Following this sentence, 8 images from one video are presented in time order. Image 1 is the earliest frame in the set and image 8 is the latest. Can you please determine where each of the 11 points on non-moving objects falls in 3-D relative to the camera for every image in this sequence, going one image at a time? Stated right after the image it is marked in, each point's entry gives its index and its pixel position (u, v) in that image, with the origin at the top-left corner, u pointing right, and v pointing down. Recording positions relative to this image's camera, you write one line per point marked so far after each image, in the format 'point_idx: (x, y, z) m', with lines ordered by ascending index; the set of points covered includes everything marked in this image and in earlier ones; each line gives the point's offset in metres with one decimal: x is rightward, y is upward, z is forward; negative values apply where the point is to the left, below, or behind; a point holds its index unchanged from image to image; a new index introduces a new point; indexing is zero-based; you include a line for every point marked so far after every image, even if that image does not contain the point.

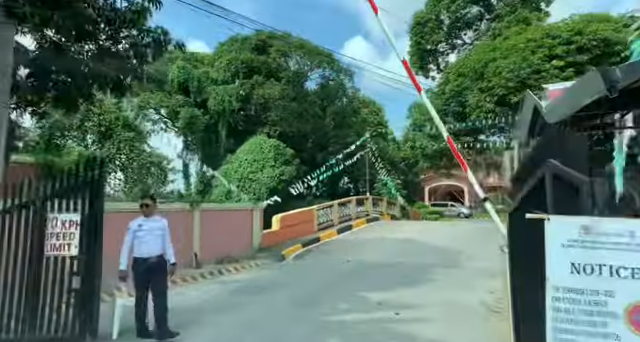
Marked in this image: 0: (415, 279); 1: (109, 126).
0: (+1.7, -1.9, +7.6) m
1: (-5.3, +1.1, +10.5) m
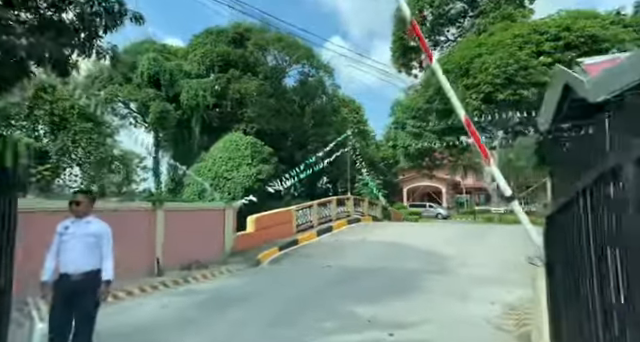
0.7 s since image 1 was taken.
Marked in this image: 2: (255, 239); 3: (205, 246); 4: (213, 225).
0: (+1.4, -1.9, +6.8) m
1: (-5.7, +1.2, +9.4) m
2: (-1.9, -1.9, +11.8) m
3: (-2.7, -1.8, +9.7) m
4: (-2.5, -1.3, +10.0) m
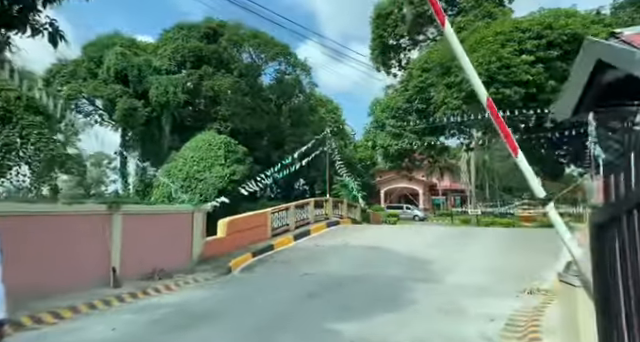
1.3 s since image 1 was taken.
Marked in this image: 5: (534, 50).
0: (+1.0, -1.8, +6.1) m
1: (-6.2, +1.3, +8.4) m
2: (-2.5, -1.9, +11.0) m
3: (-3.2, -1.8, +8.8) m
4: (-3.0, -1.3, +9.2) m
5: (+8.6, +4.9, +16.5) m
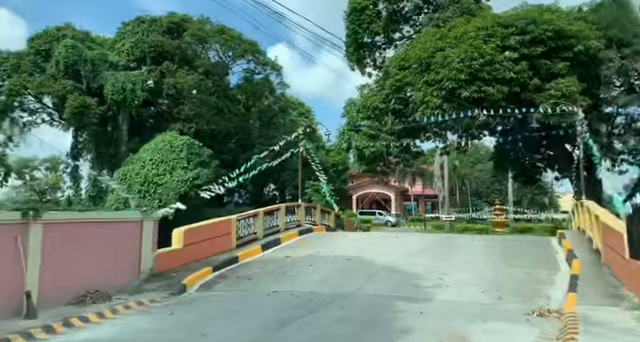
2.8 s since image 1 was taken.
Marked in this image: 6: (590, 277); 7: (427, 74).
0: (+0.7, -1.8, +4.9) m
1: (-6.7, +1.3, +6.7) m
2: (-3.1, -2.0, +9.5) m
3: (-3.7, -1.8, +7.3) m
4: (-3.6, -1.3, +7.7) m
5: (+7.5, +4.8, +15.9) m
6: (+4.6, -1.8, +7.1) m
7: (+4.4, +3.9, +16.9) m
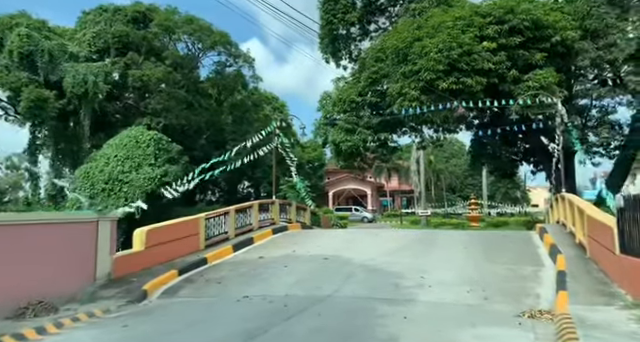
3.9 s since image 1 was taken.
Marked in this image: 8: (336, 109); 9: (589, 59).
0: (+0.4, -1.7, +4.4) m
1: (-7.1, +1.3, +5.7) m
2: (-3.7, -1.9, +8.7) m
3: (-4.1, -1.7, +6.5) m
4: (-4.0, -1.2, +6.9) m
5: (+6.5, +5.0, +15.7) m
6: (+4.2, -1.7, +6.8) m
7: (+3.3, +4.2, +16.6) m
8: (+0.8, +2.9, +19.7) m
9: (+10.3, +4.4, +16.2) m
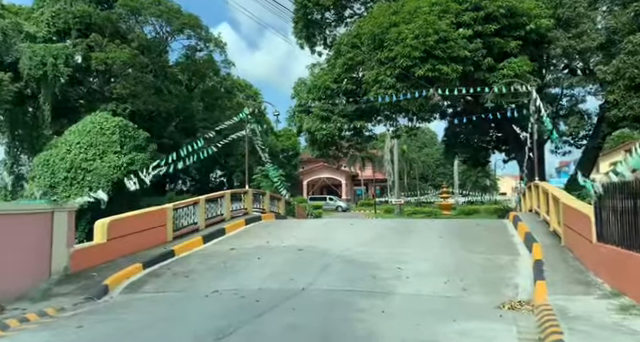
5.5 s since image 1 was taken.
0: (+0.2, -1.6, +4.1) m
1: (-7.4, +1.5, +4.9) m
2: (-4.2, -1.6, +8.2) m
3: (-4.5, -1.5, +6.0) m
4: (-4.4, -1.0, +6.3) m
5: (+5.6, +5.4, +15.6) m
6: (+3.7, -1.5, +6.8) m
7: (+2.3, +4.6, +16.3) m
8: (-0.4, +3.4, +19.3) m
9: (+9.4, +4.8, +16.4) m
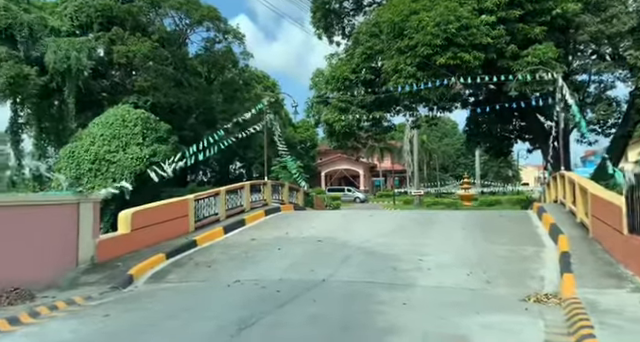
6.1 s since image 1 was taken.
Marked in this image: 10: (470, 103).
0: (+0.4, -1.5, +4.1) m
1: (-7.1, +1.6, +5.1) m
2: (-3.8, -1.4, +8.4) m
3: (-4.2, -1.4, +6.1) m
4: (-4.1, -0.9, +6.5) m
5: (+6.2, +5.8, +15.2) m
6: (+4.1, -1.3, +6.6) m
7: (+3.1, +5.0, +16.0) m
8: (+0.4, +3.8, +19.2) m
9: (+10.1, +5.2, +15.8) m
10: (+6.5, +2.9, +18.3) m
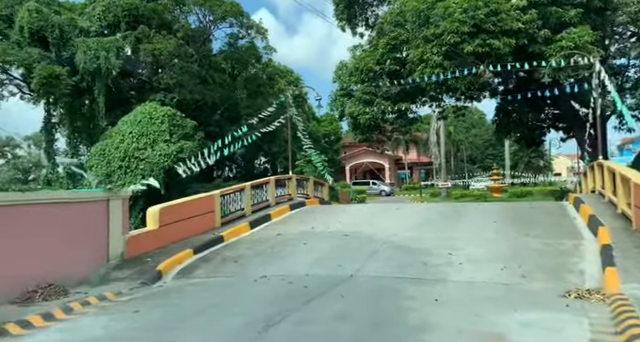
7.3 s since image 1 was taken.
0: (+0.6, -1.4, +4.0) m
1: (-6.8, +1.5, +5.4) m
2: (-3.2, -1.4, +8.5) m
3: (-3.8, -1.4, +6.3) m
4: (-3.7, -0.9, +6.6) m
5: (+7.0, +6.1, +14.6) m
6: (+4.5, -1.1, +6.2) m
7: (+3.9, +5.3, +15.6) m
8: (+1.5, +4.1, +18.9) m
9: (+10.9, +5.6, +15.0) m
10: (+7.6, +3.3, +17.7) m
